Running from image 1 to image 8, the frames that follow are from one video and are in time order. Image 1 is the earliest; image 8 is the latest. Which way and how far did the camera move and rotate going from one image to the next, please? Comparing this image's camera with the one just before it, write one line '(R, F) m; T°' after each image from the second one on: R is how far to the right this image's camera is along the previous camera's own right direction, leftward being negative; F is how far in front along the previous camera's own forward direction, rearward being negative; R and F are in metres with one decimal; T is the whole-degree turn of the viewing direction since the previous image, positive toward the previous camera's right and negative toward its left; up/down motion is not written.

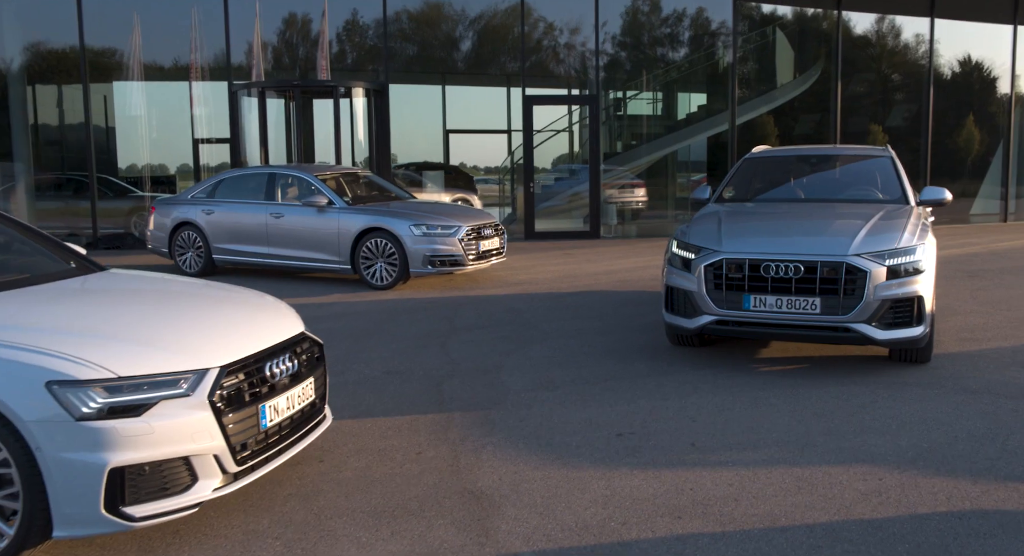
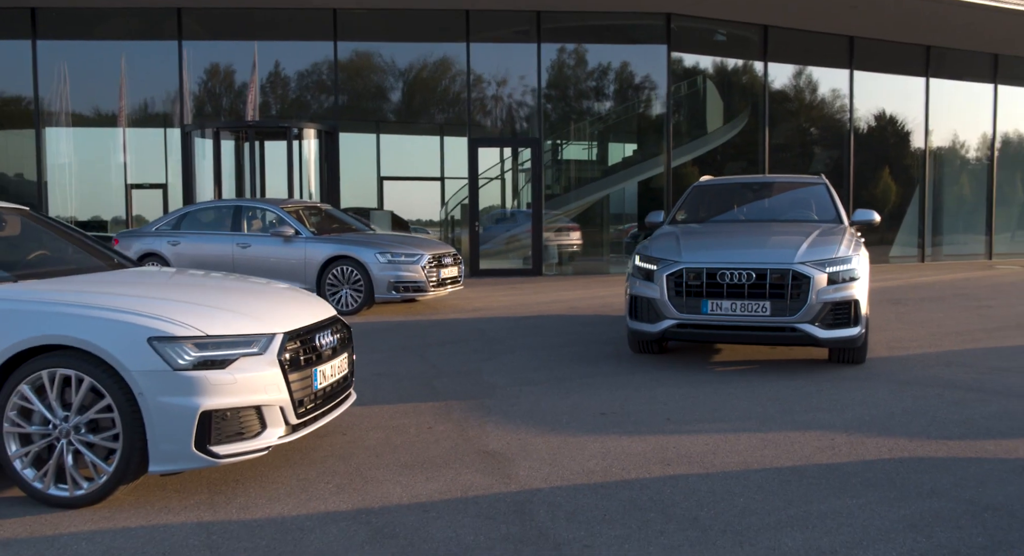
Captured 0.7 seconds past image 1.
(-0.4, -0.5) m; +5°
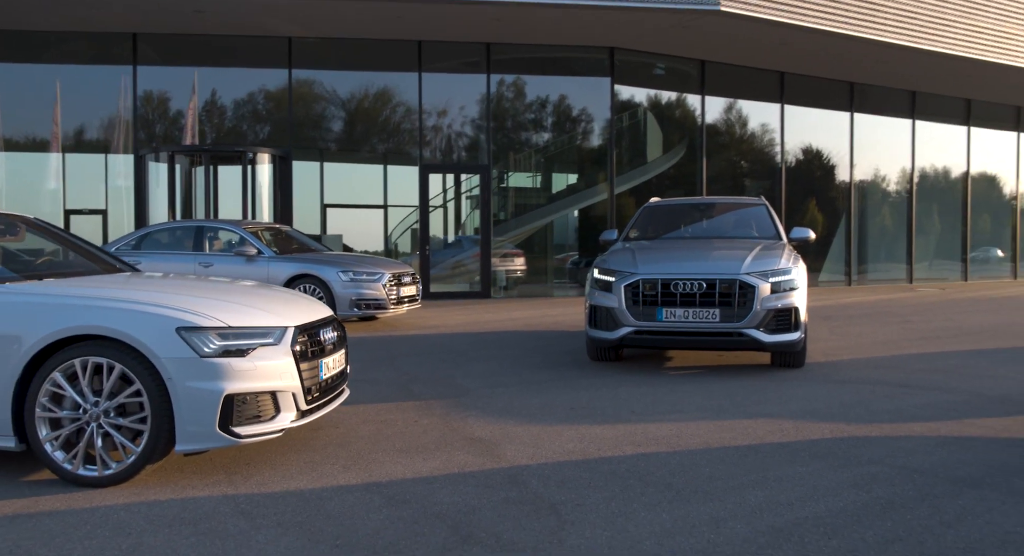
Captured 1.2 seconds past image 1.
(-0.3, -0.4) m; +5°
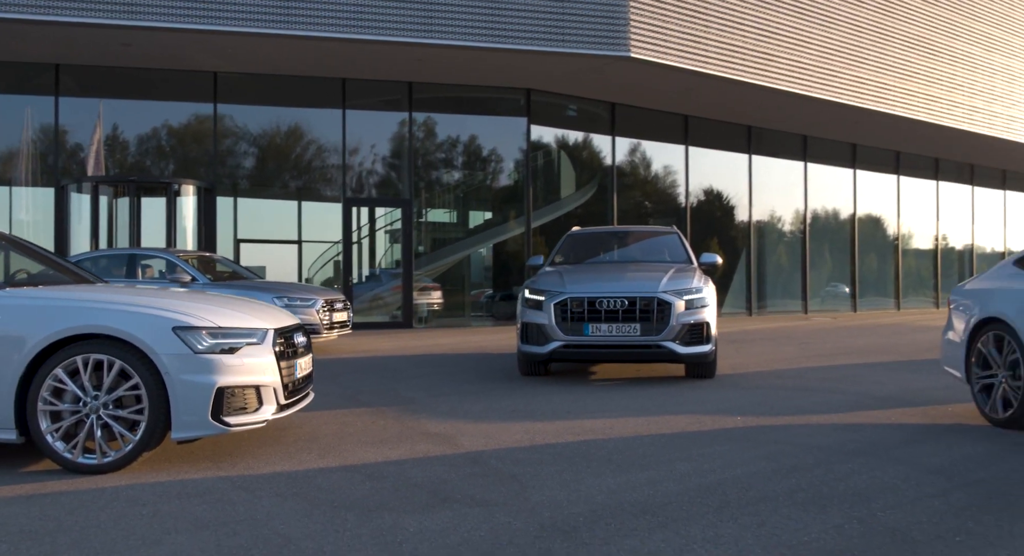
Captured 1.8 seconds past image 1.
(-0.3, -0.5) m; +7°
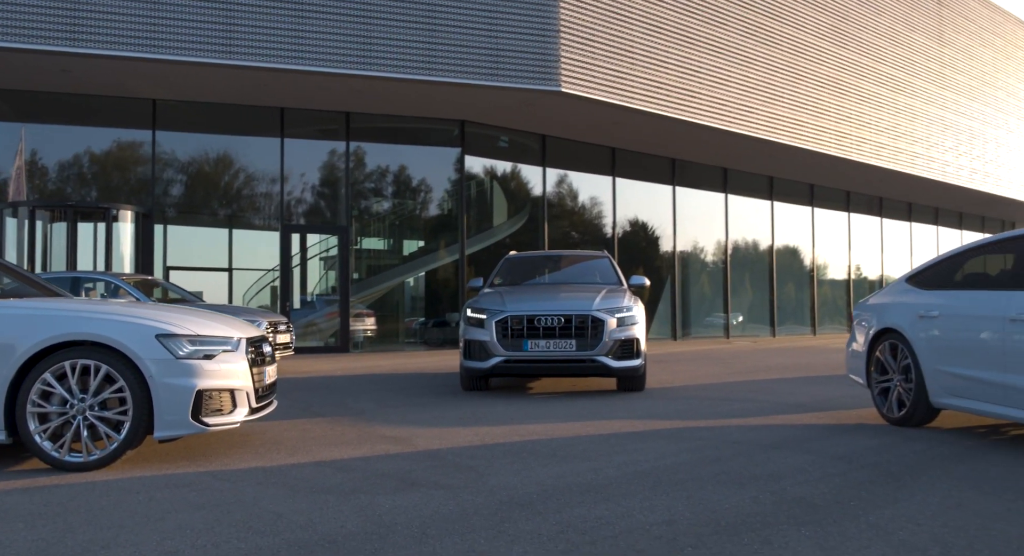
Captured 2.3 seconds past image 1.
(-0.2, -0.5) m; +6°
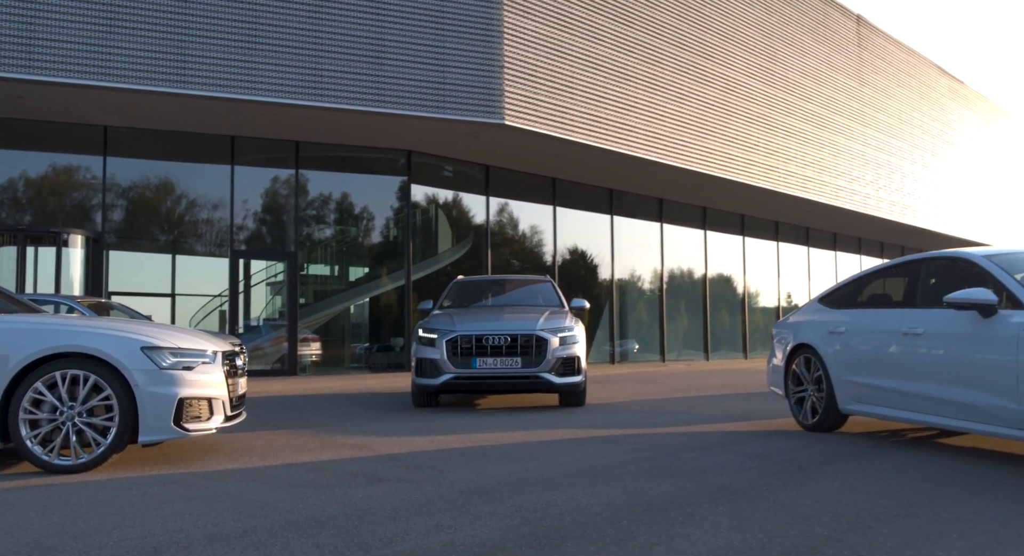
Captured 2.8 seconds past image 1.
(-0.1, -0.5) m; +5°
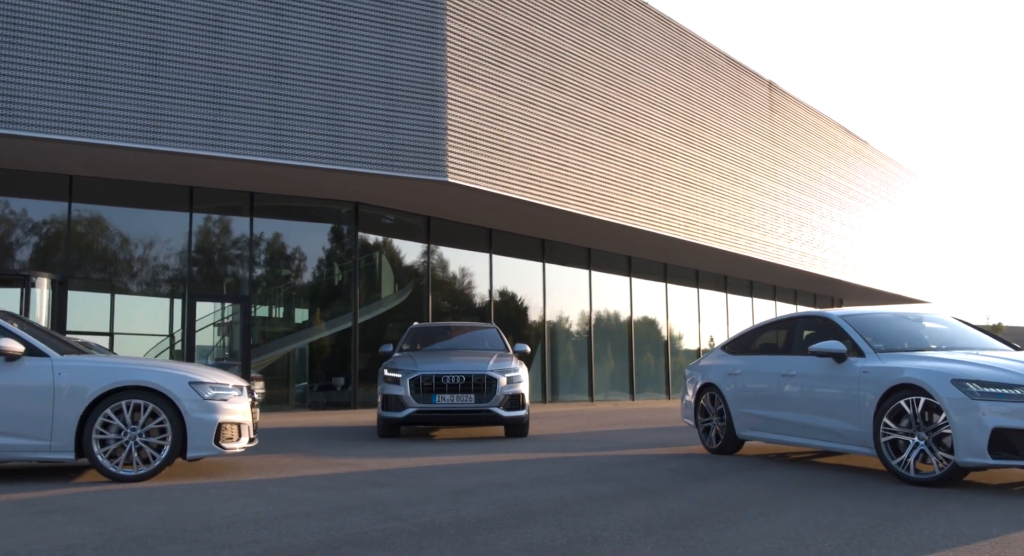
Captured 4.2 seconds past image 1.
(-0.4, -1.3) m; +6°
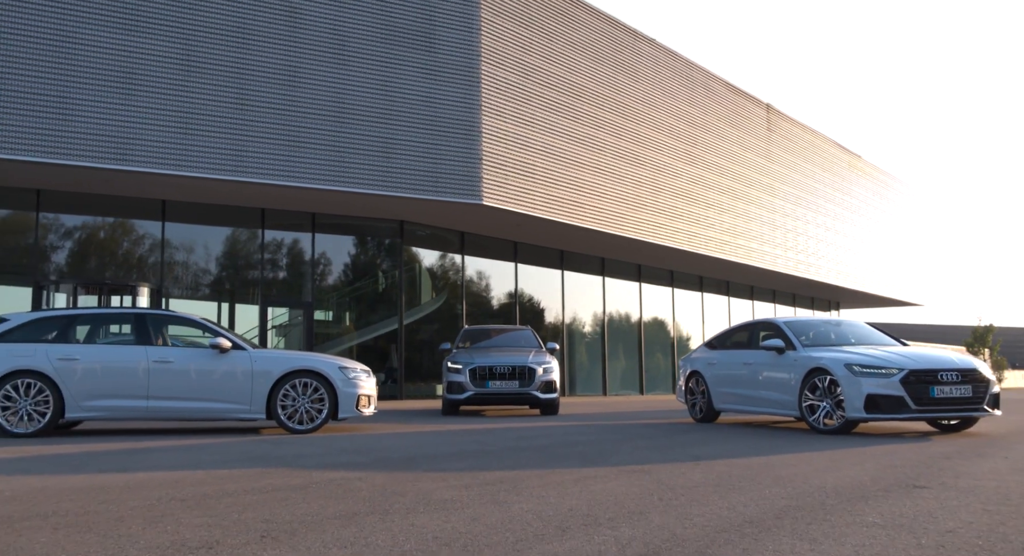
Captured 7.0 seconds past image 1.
(-0.4, -2.7) m; -1°
